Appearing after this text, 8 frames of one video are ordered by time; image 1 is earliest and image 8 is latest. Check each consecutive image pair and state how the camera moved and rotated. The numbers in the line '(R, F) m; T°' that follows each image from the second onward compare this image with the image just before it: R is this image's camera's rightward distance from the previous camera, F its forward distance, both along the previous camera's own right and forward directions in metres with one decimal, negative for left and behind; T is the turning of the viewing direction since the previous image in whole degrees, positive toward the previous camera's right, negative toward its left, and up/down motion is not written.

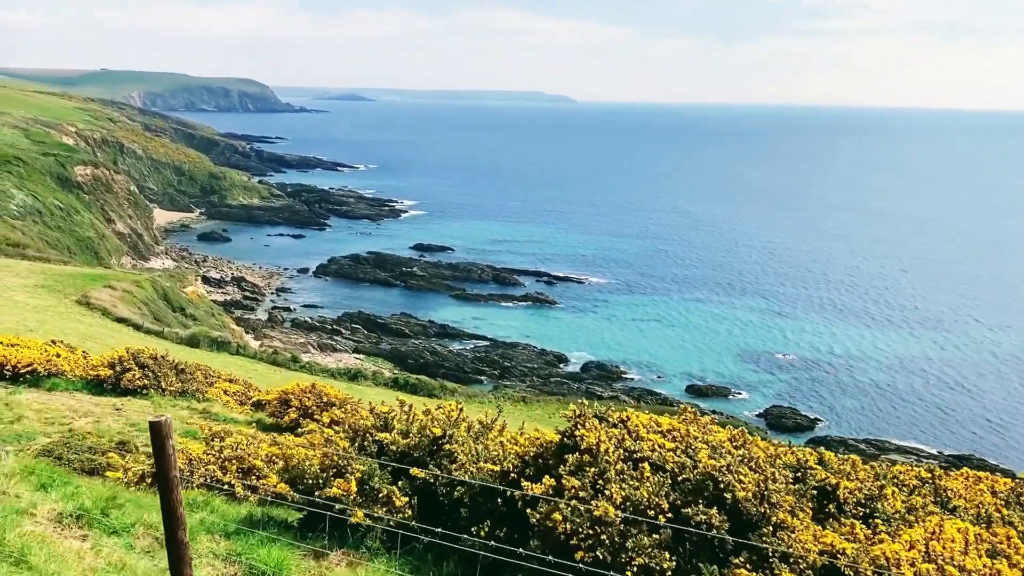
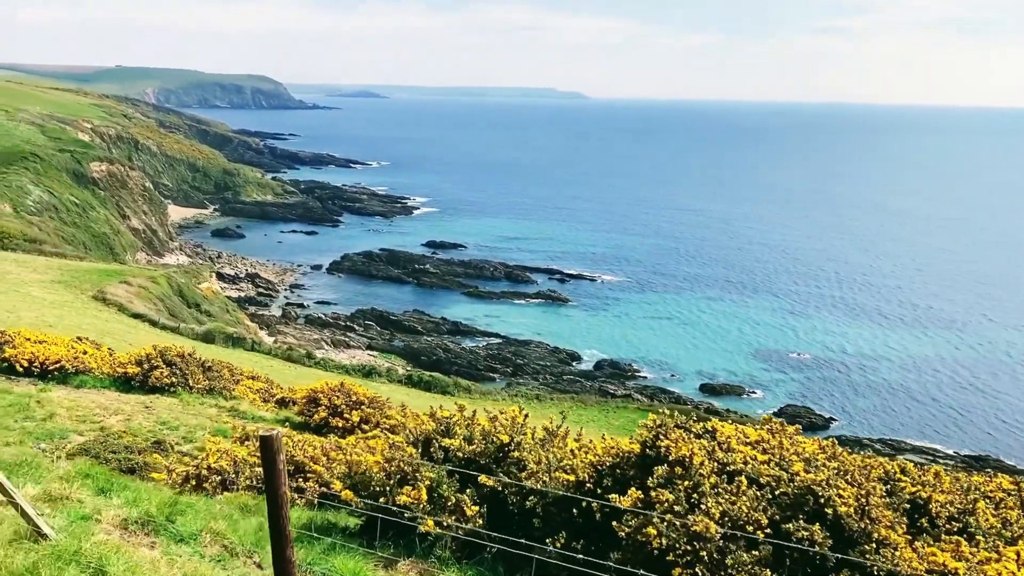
(-0.2, +0.1) m; -1°
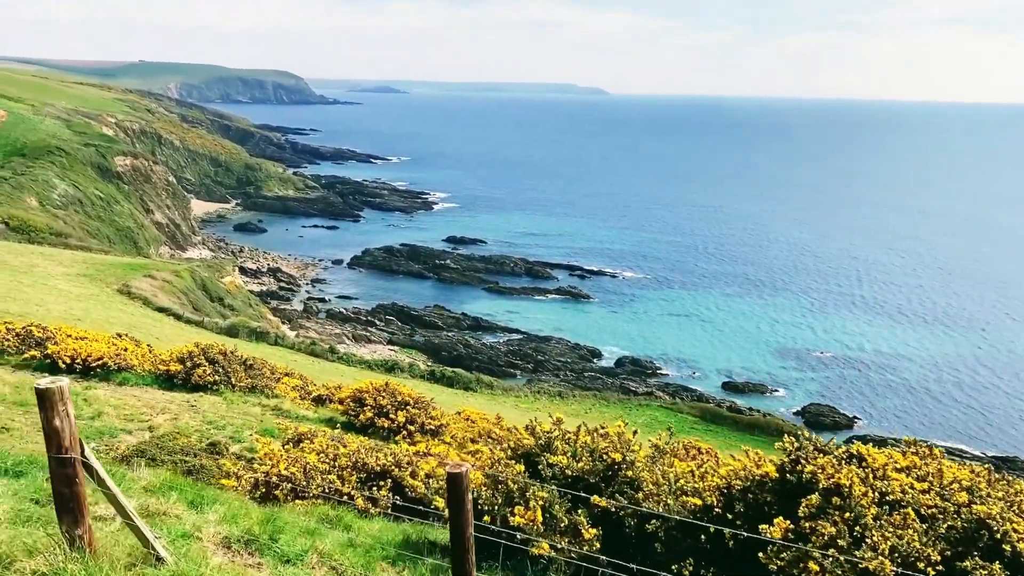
(-0.3, +0.1) m; -1°
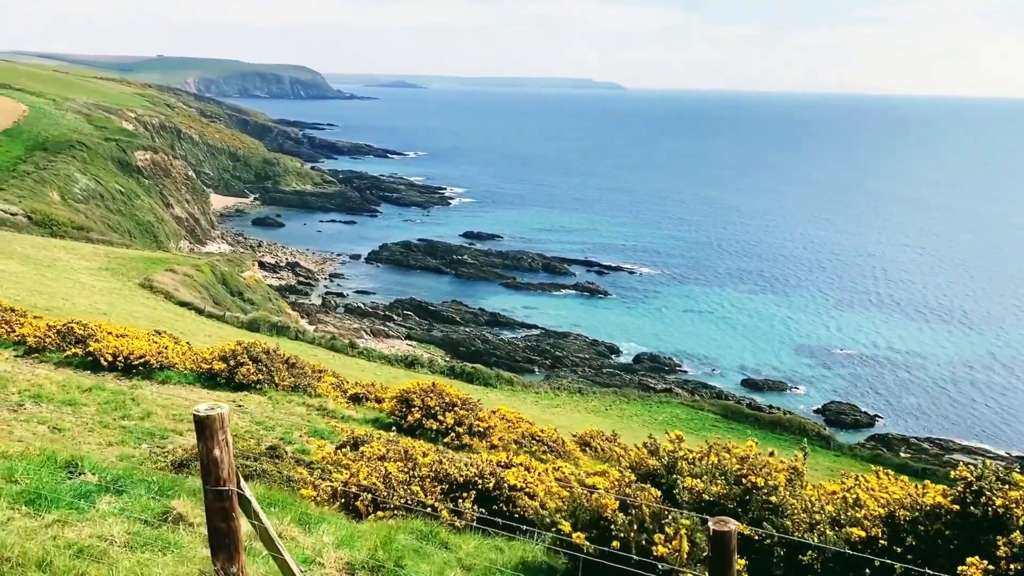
(-0.3, +0.1) m; -1°
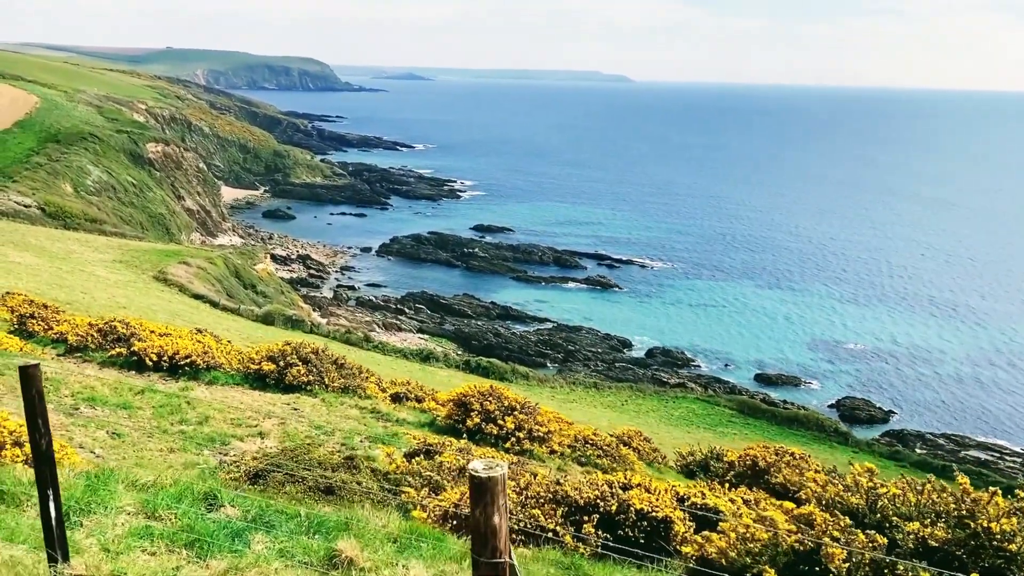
(-0.5, +0.2) m; -1°
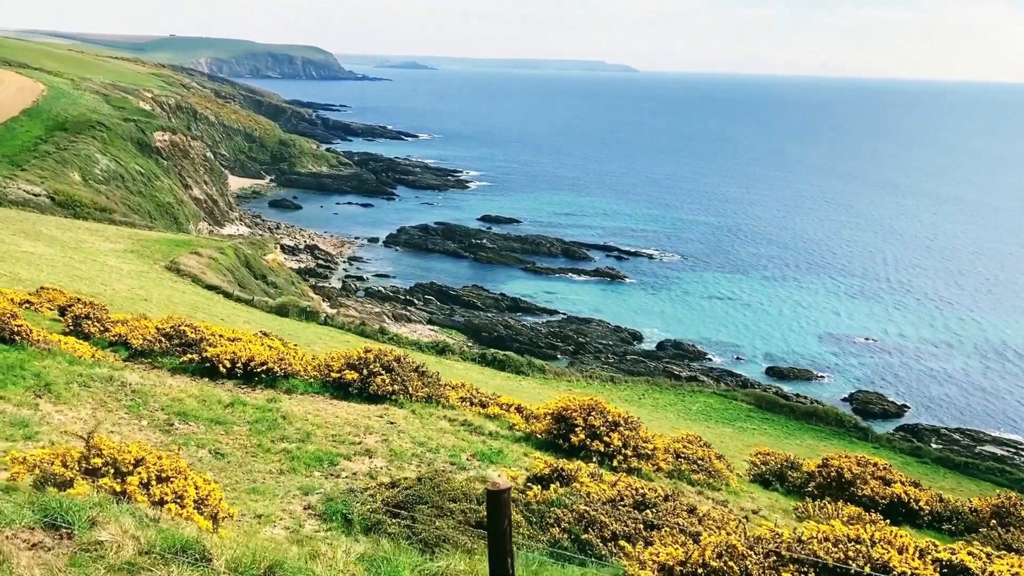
(-0.8, +0.3) m; 0°
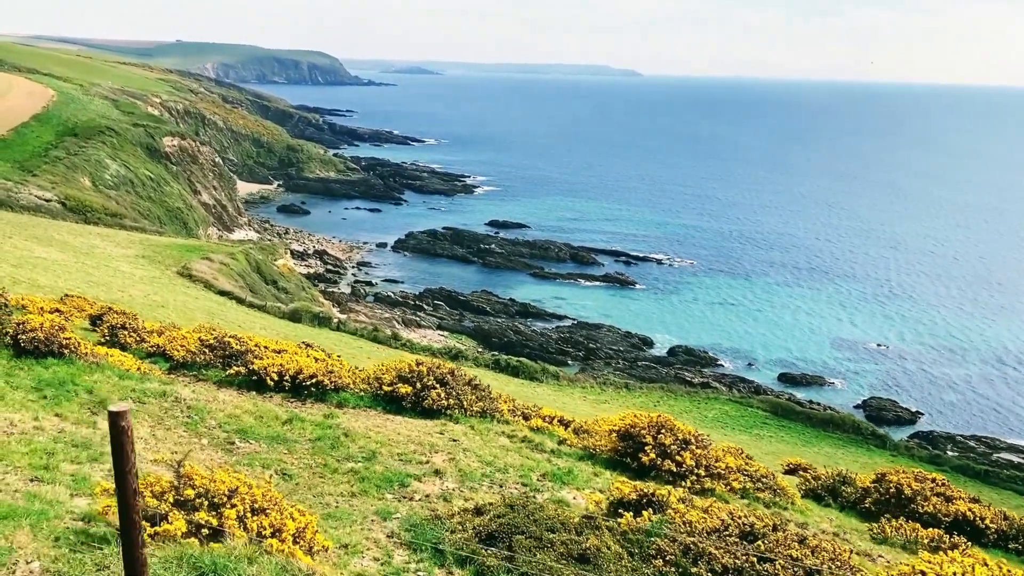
(-0.5, +0.2) m; 0°
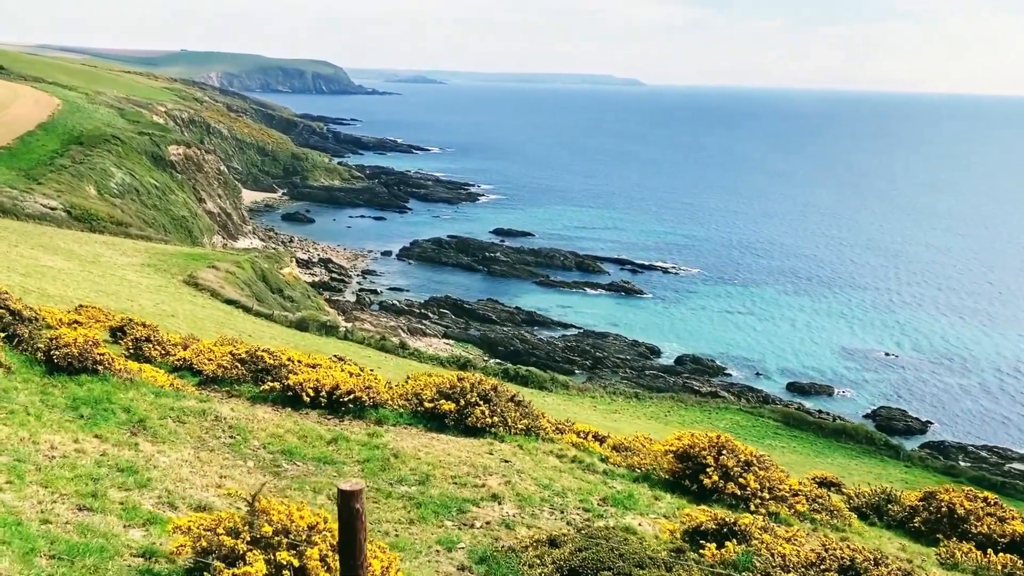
(-0.4, +0.2) m; 0°
